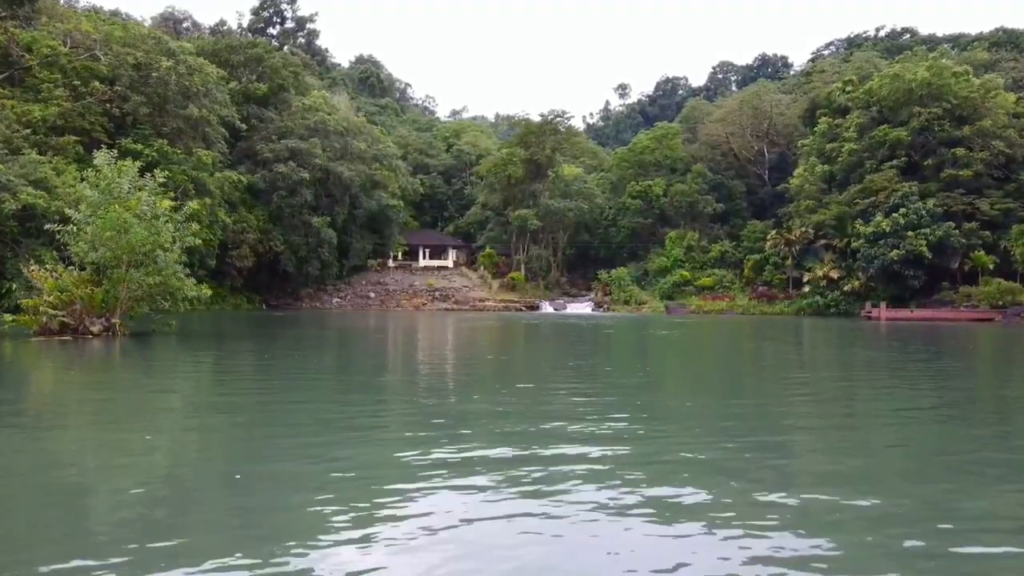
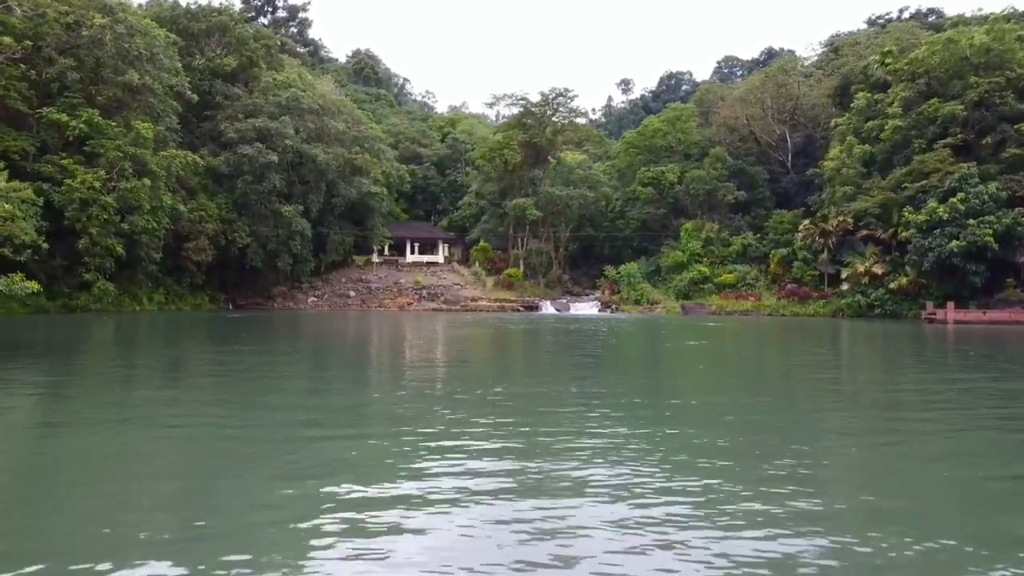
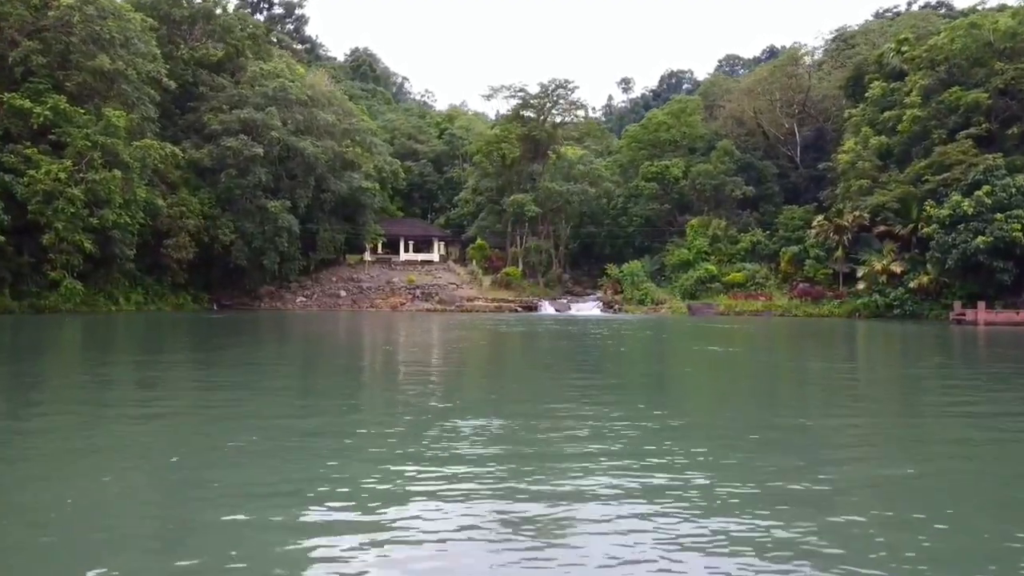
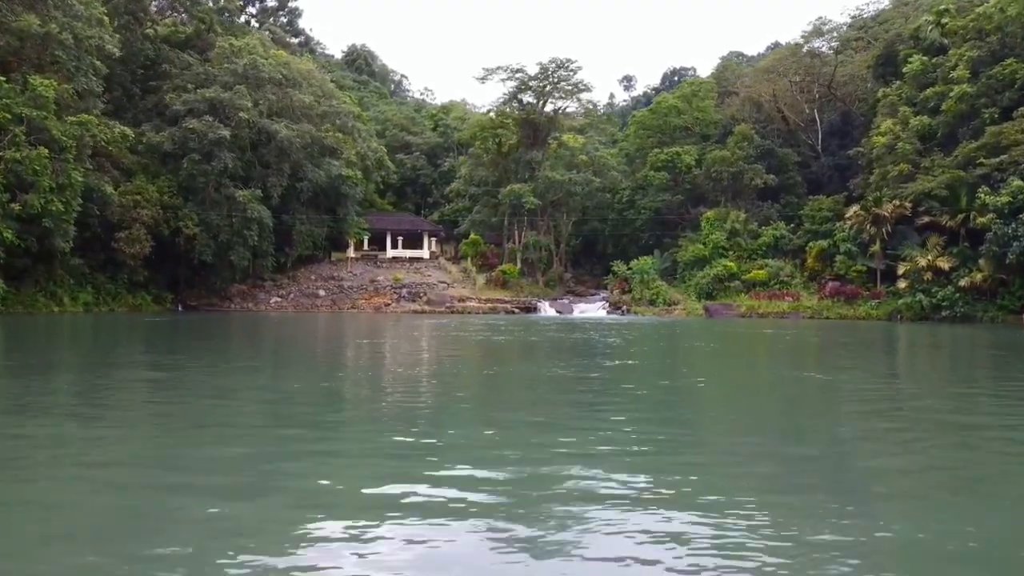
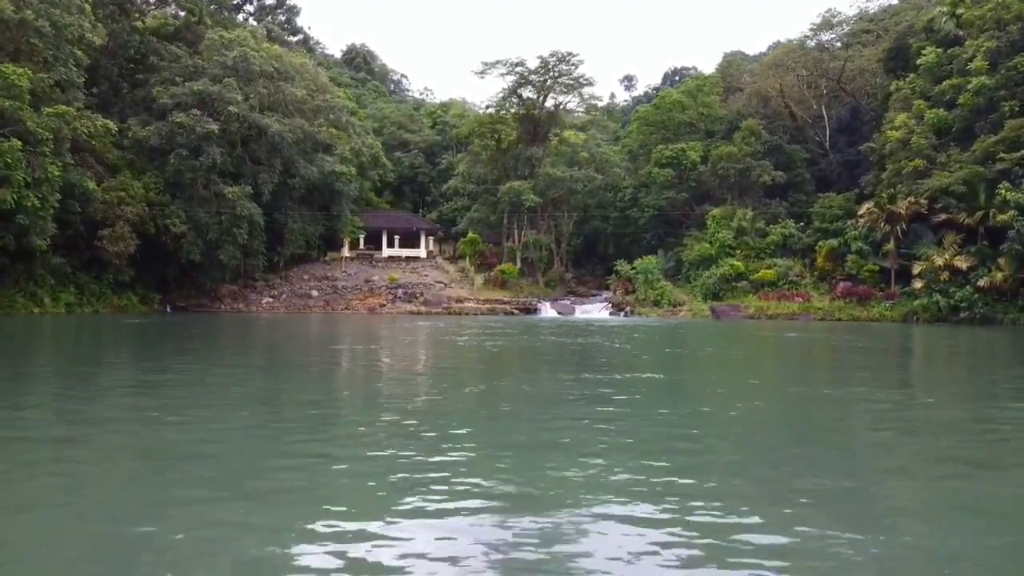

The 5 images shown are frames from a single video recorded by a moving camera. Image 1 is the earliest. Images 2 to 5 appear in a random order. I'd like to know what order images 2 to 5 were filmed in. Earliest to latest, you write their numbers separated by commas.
2, 3, 4, 5
